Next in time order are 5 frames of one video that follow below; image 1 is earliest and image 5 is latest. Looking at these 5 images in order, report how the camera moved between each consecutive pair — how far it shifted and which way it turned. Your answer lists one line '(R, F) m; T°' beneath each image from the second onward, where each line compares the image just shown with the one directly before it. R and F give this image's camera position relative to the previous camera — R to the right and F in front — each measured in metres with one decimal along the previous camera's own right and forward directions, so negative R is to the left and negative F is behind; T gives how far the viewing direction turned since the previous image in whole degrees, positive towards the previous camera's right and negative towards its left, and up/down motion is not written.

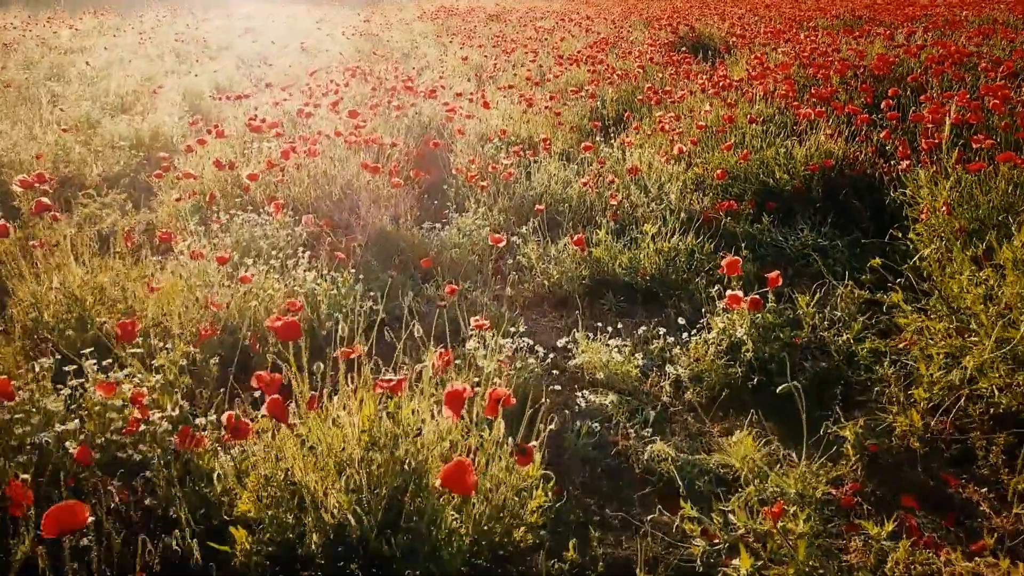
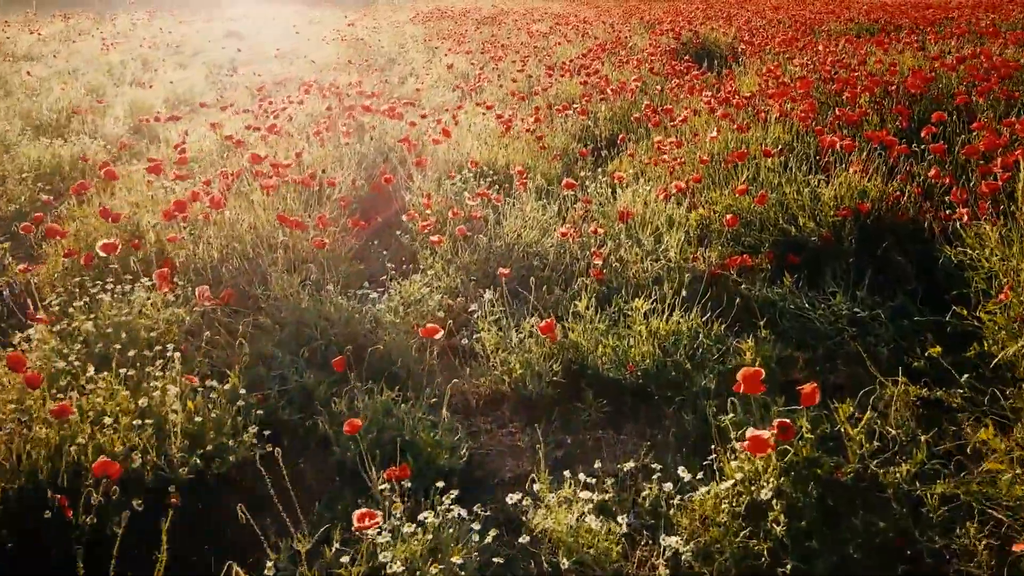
(+0.2, +0.8) m; 0°
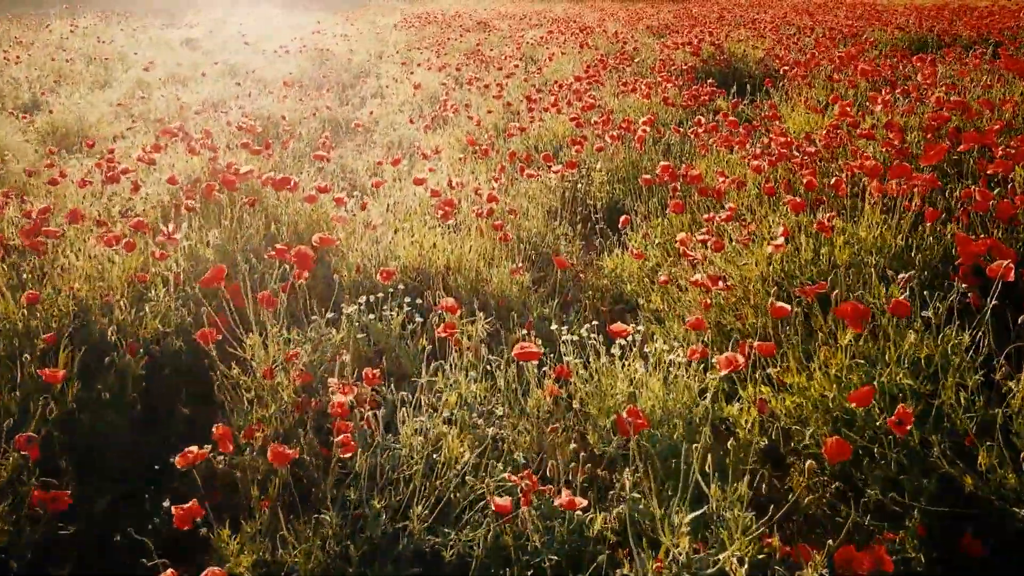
(+0.3, +1.8) m; 0°
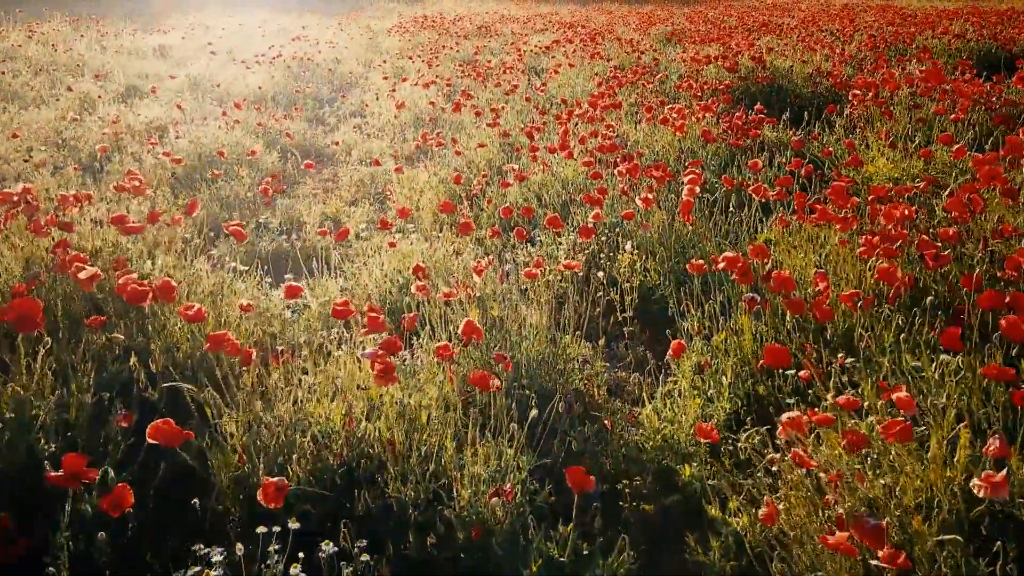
(+0.1, +1.2) m; 0°
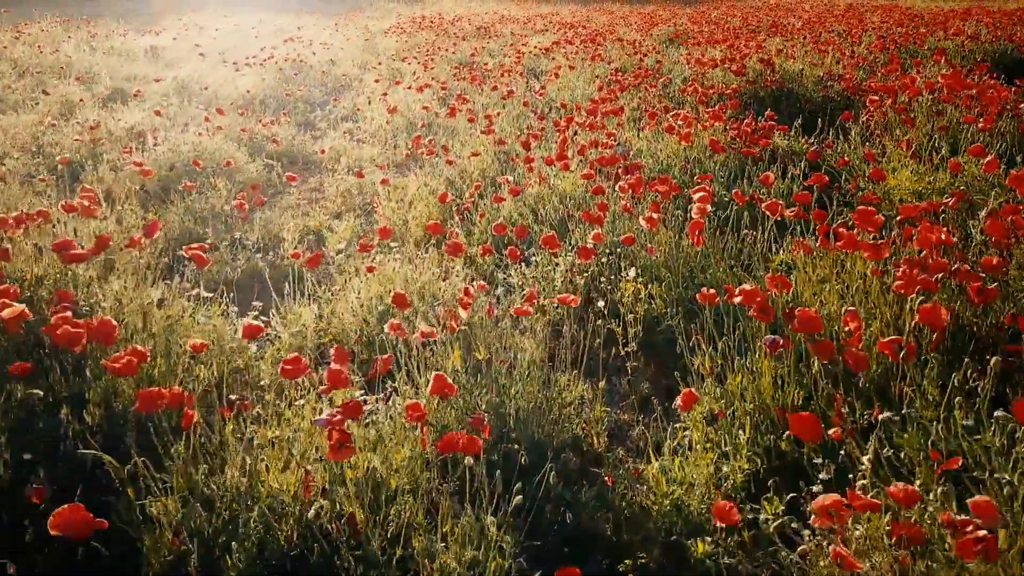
(0.0, +0.3) m; 0°
